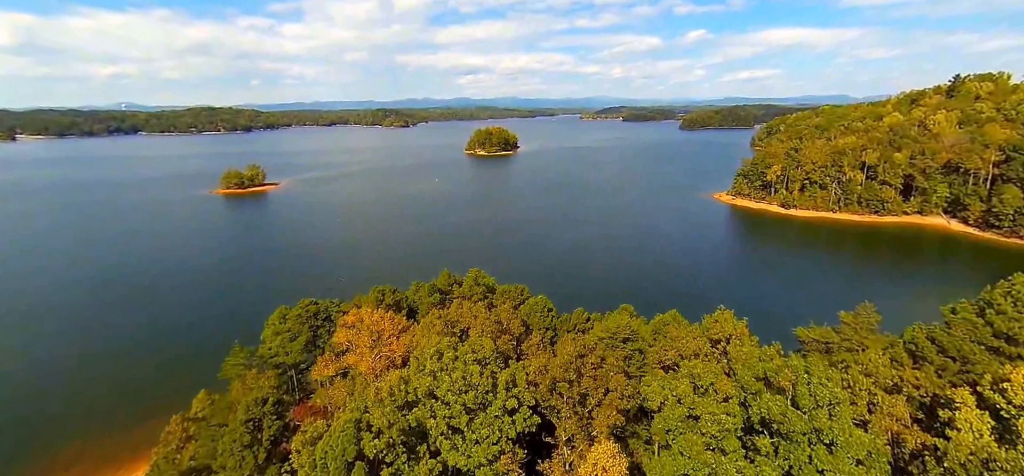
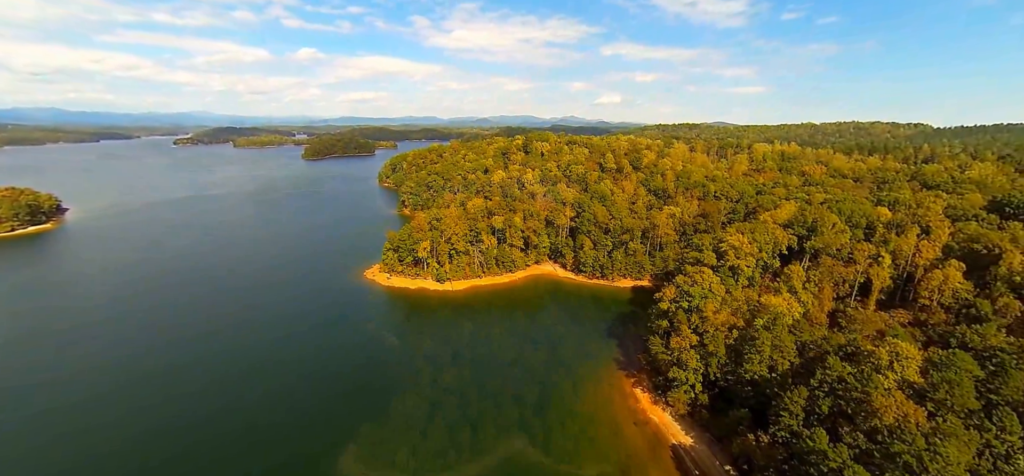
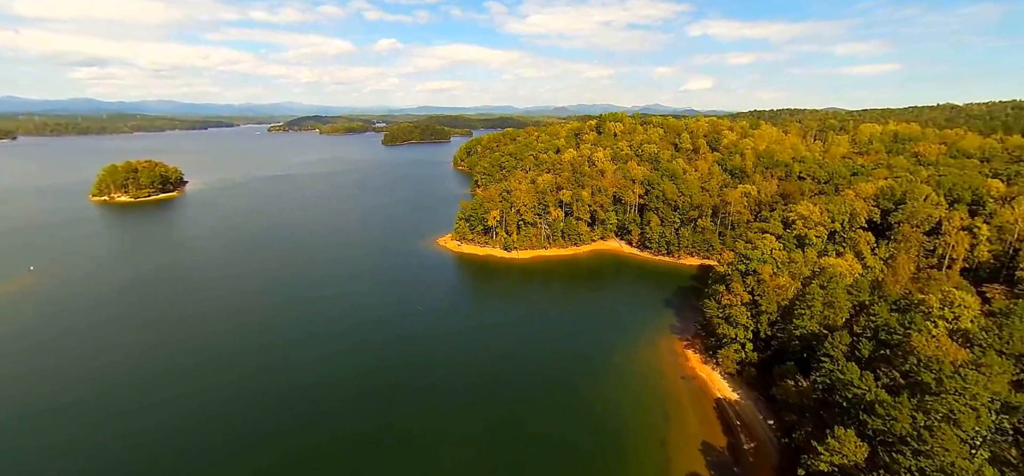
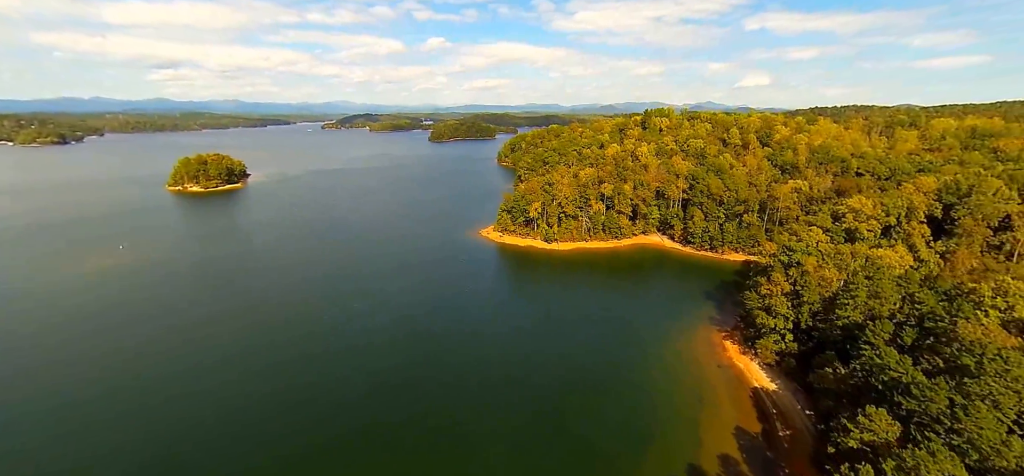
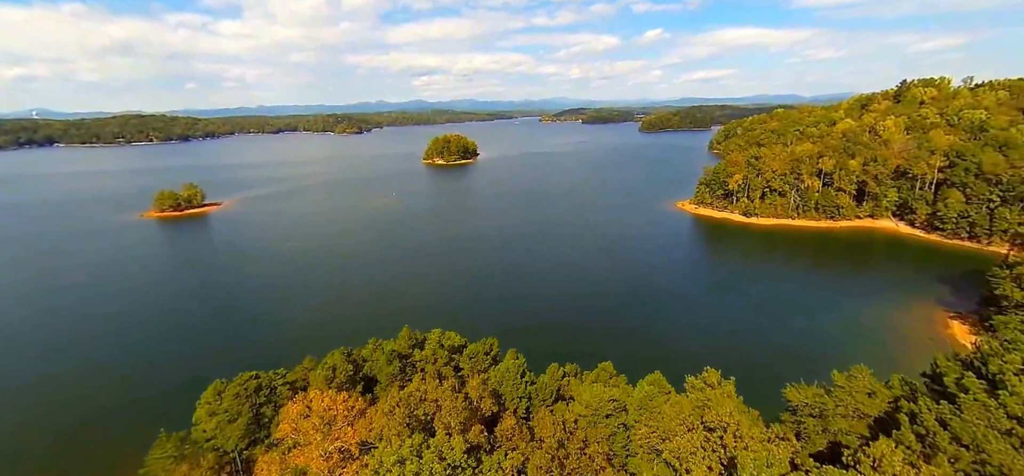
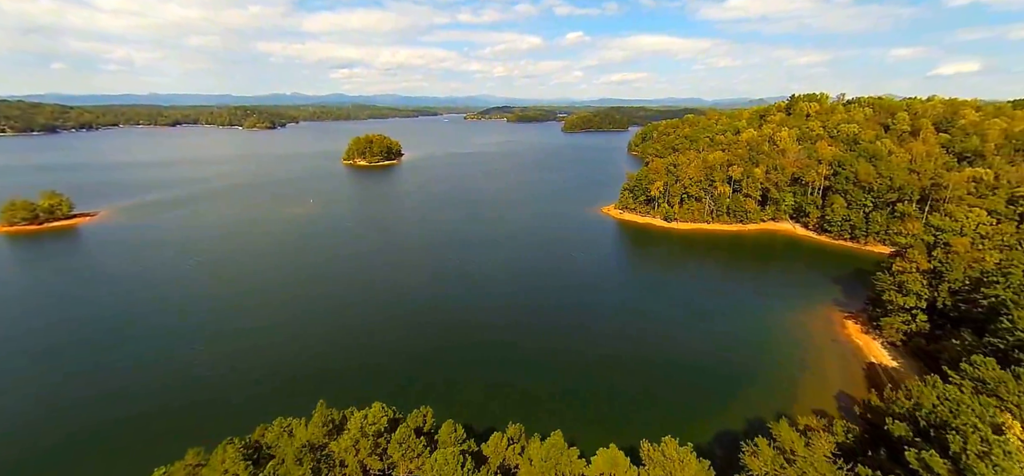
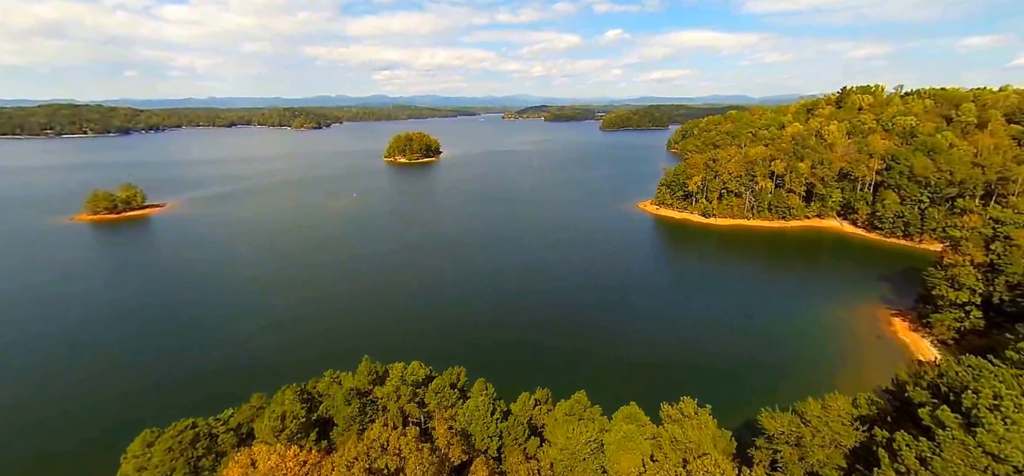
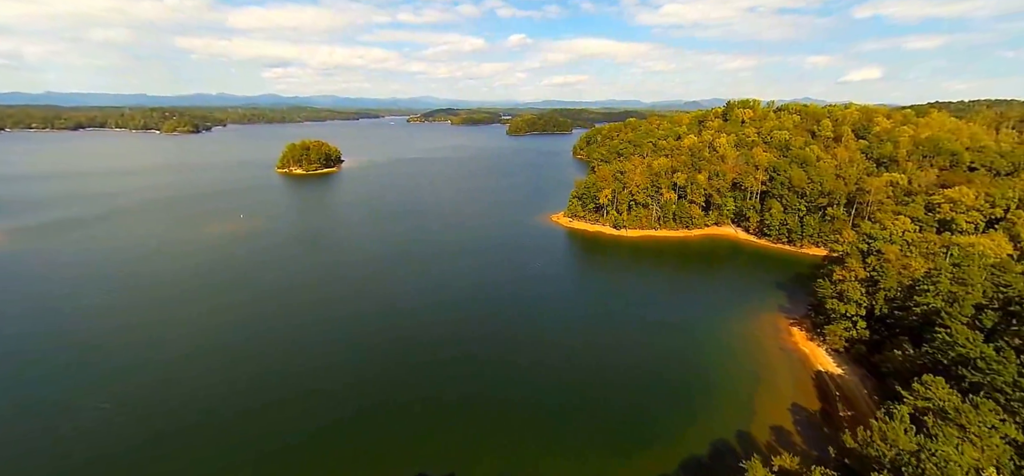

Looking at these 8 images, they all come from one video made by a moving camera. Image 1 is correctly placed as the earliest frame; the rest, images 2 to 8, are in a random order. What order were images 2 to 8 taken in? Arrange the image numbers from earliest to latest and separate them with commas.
5, 7, 6, 8, 4, 3, 2
